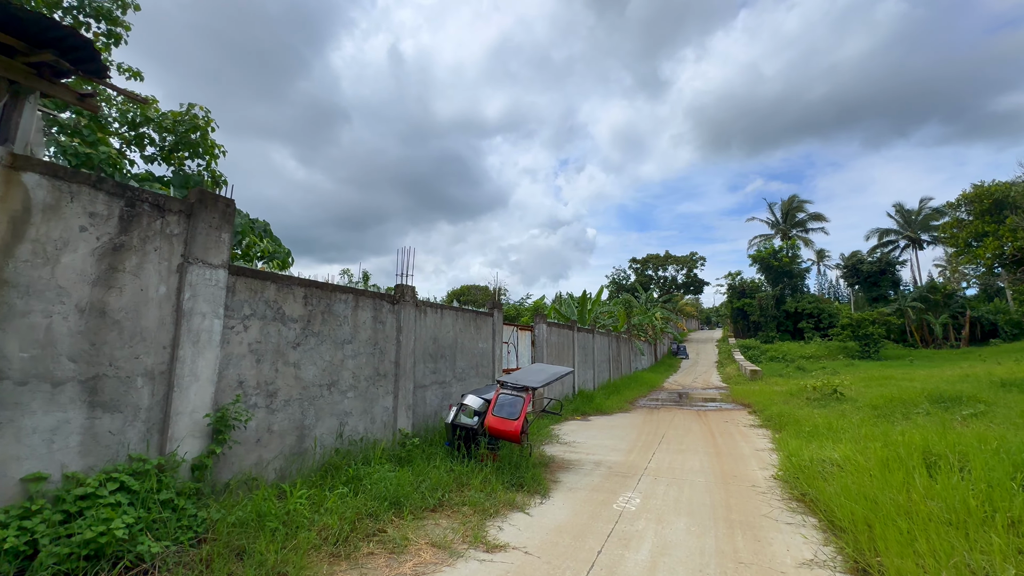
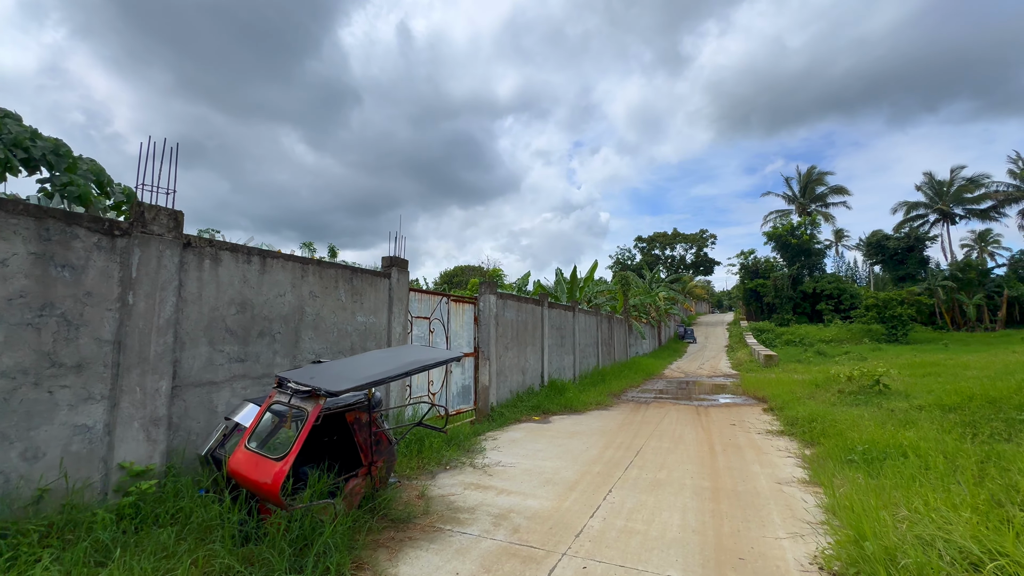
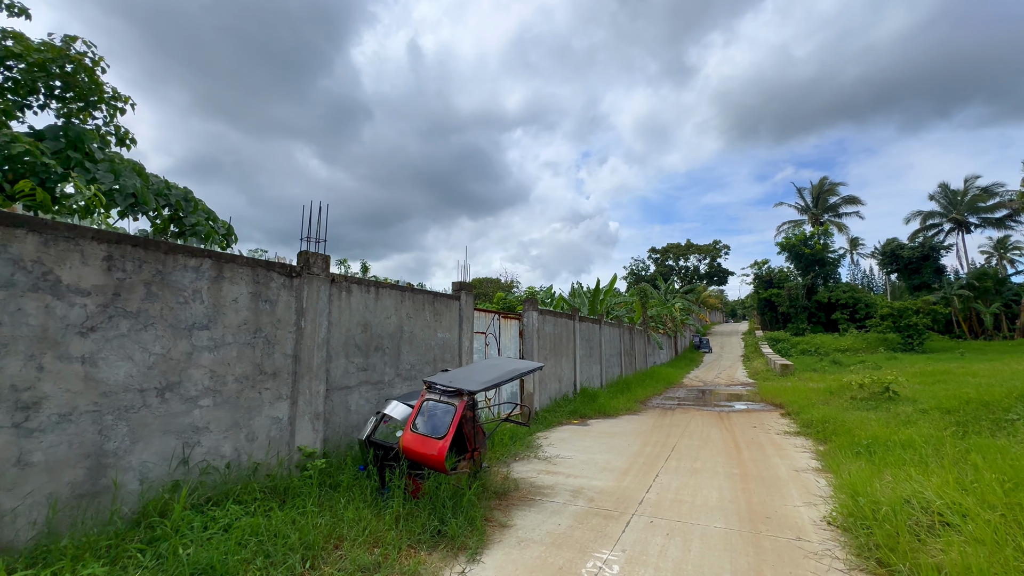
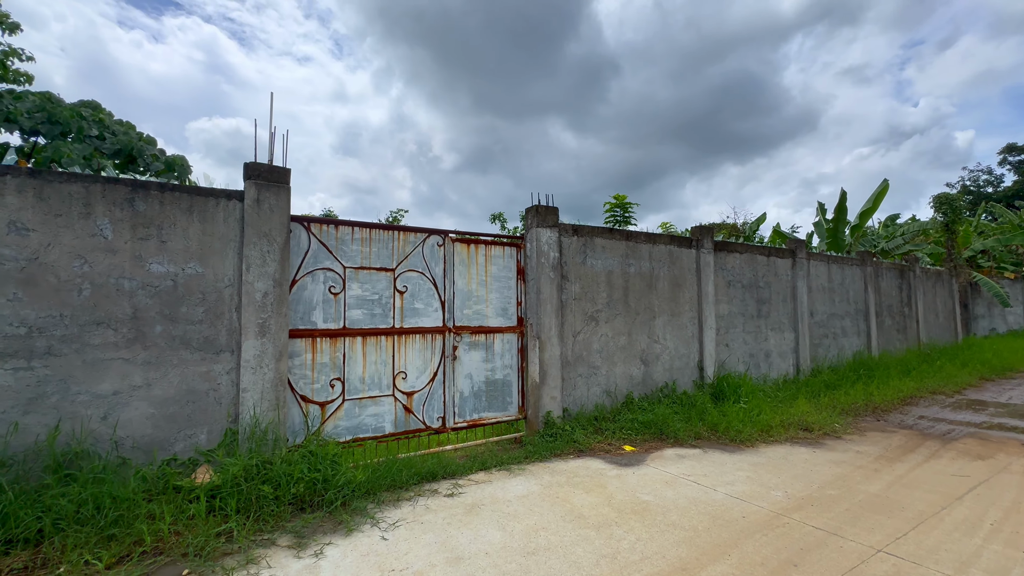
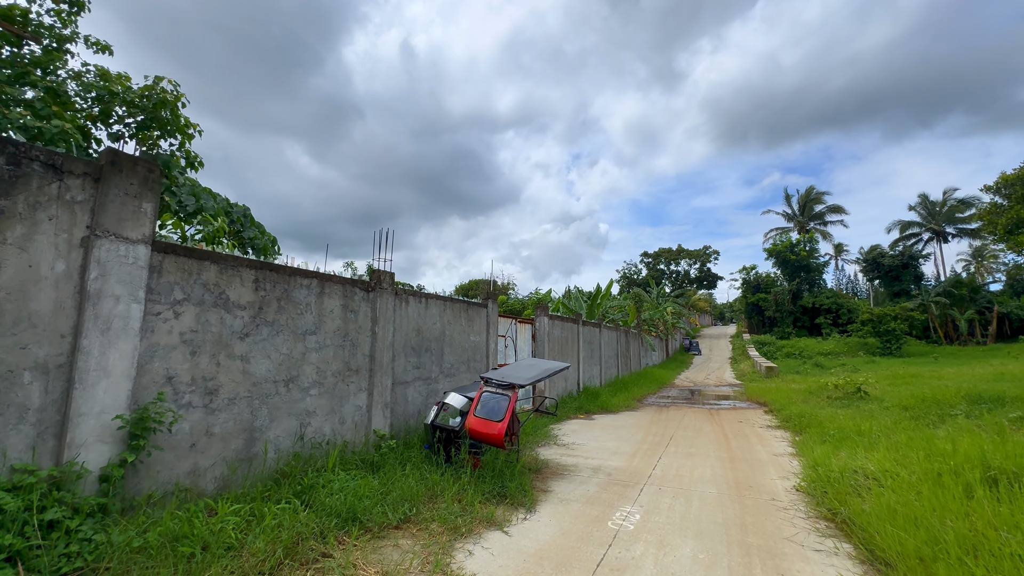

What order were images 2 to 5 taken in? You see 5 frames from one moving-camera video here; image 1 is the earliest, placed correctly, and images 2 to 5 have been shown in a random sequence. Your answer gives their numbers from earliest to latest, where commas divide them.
5, 3, 2, 4
